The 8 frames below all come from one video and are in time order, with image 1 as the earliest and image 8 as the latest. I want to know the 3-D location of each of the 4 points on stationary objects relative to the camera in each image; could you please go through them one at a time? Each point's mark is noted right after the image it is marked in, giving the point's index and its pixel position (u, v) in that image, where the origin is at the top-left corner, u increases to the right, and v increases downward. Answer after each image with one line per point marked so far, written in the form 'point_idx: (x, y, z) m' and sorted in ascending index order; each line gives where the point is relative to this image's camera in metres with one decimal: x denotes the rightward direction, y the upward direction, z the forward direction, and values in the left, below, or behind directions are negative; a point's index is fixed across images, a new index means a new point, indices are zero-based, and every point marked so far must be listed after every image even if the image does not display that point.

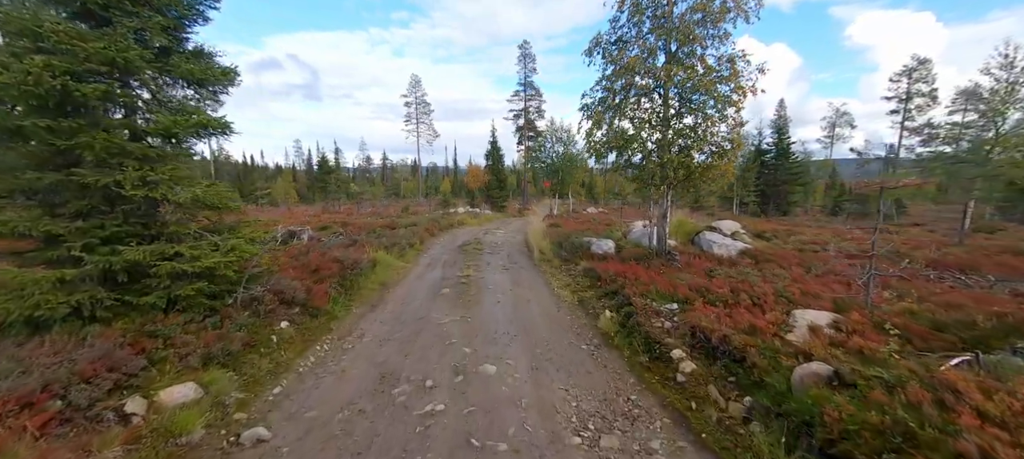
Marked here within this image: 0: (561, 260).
0: (+1.8, -1.1, +14.7) m
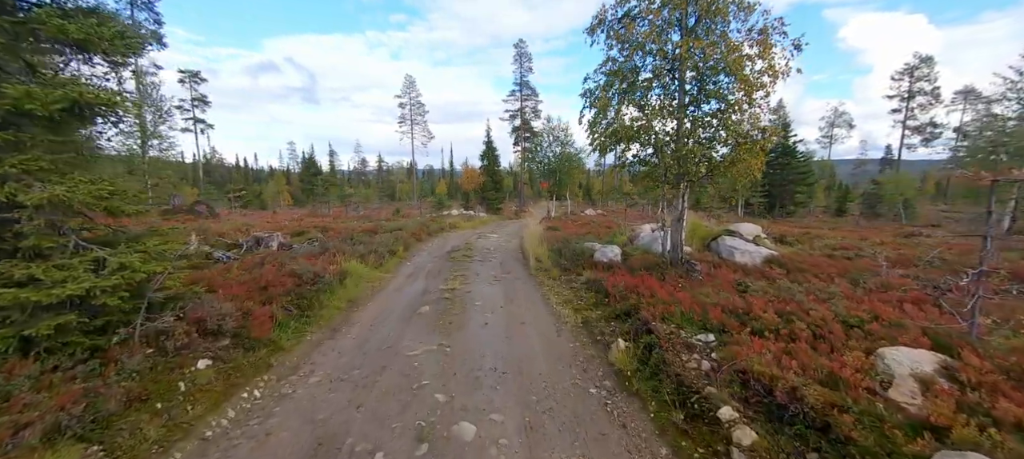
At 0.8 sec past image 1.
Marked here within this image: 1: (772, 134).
0: (+1.5, -1.3, +12.9) m
1: (+6.2, +2.2, +9.7) m
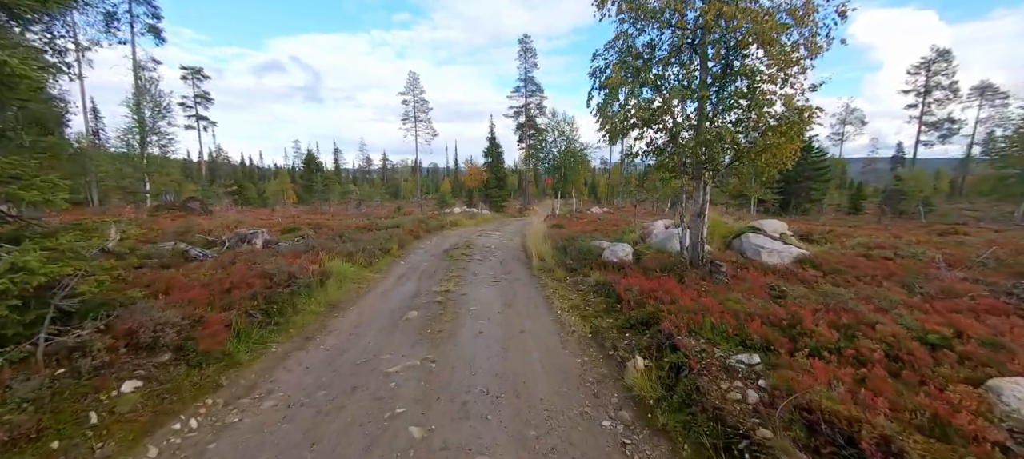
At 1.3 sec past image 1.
0: (+1.5, -1.2, +11.7) m
1: (+6.2, +2.3, +8.4) m
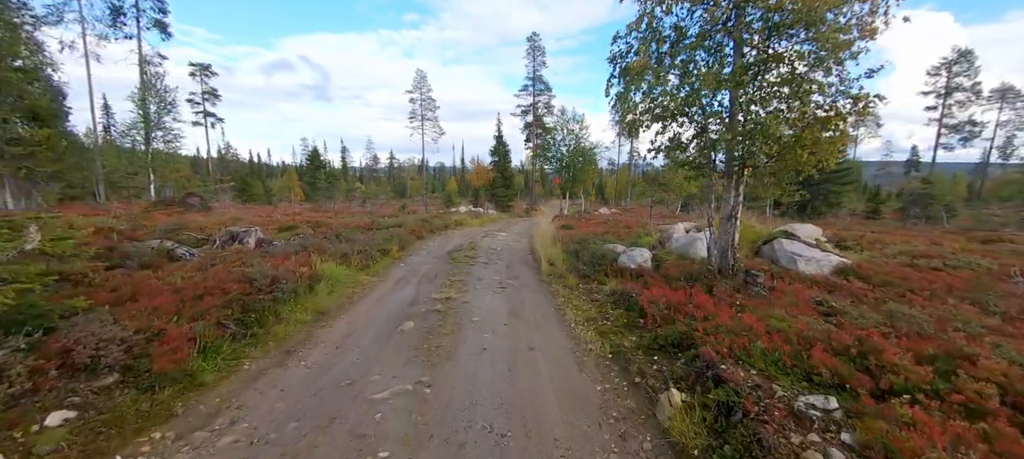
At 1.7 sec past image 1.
0: (+1.7, -1.2, +10.7) m
1: (+6.4, +2.2, +7.4) m
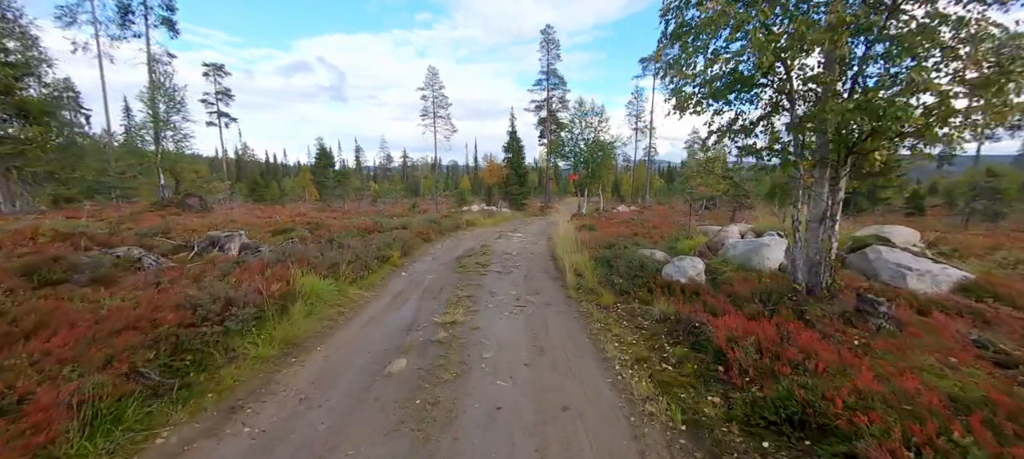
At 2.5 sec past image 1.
0: (+2.2, -1.3, +8.7) m
1: (+6.7, +2.1, +5.2) m
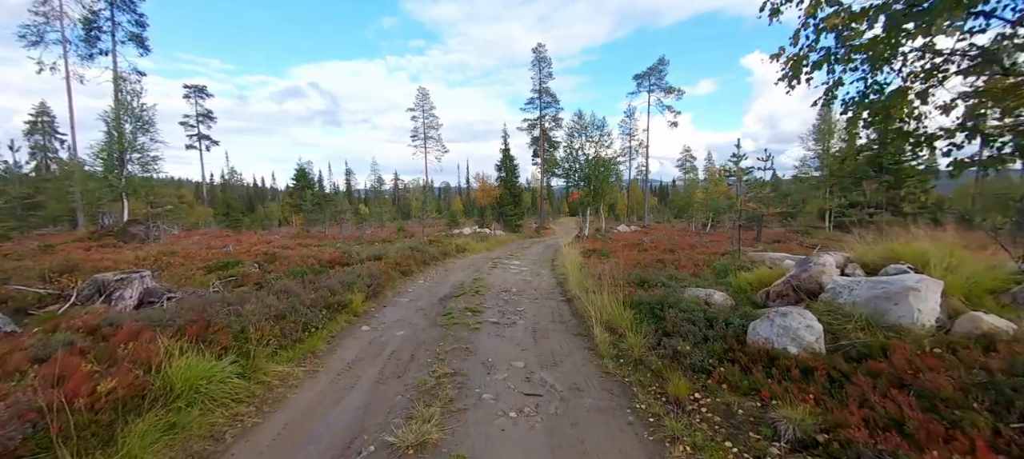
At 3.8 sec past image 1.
0: (+2.3, -1.9, +5.5) m
1: (+6.8, +1.8, +2.2) m
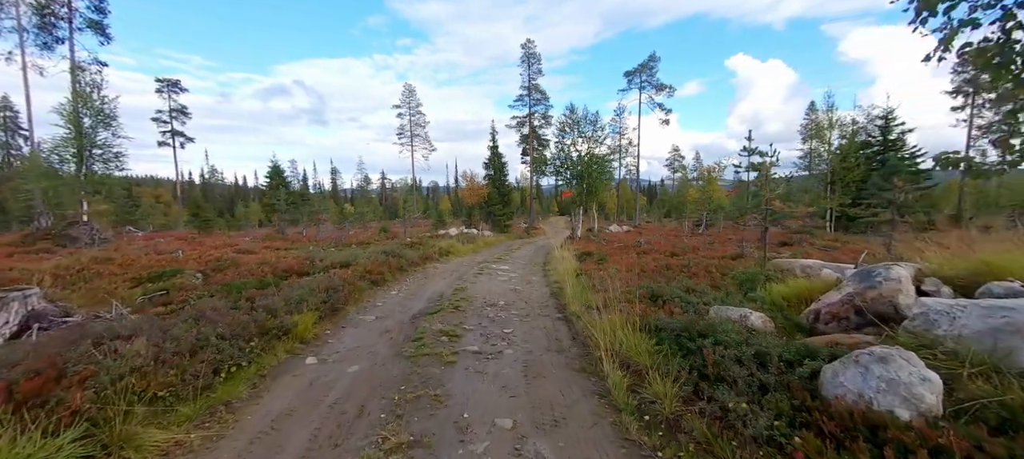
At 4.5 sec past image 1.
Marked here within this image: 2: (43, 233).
0: (+2.1, -2.0, +3.8) m
1: (+6.7, +1.7, +0.7) m
2: (-21.5, -0.1, +18.5) m
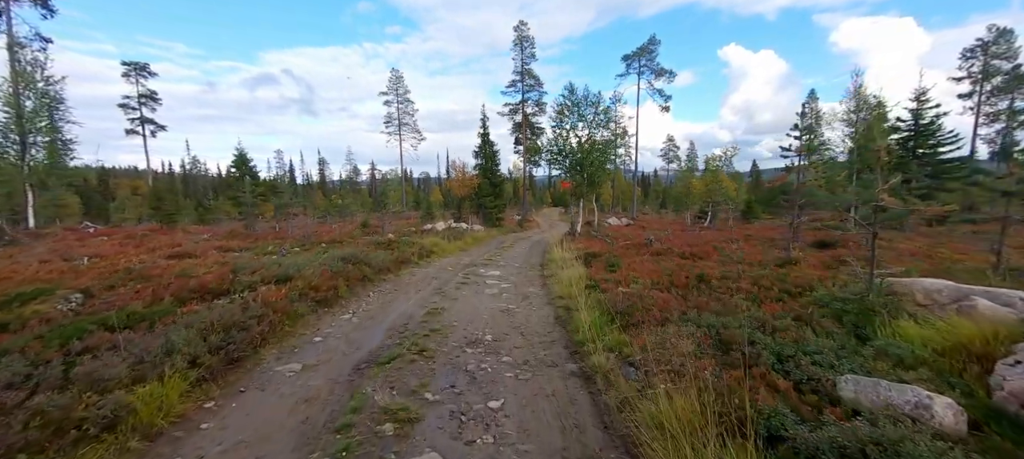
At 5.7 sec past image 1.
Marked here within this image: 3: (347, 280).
0: (+2.1, -2.2, +0.9) m
1: (+6.7, +1.4, -2.3) m
2: (-21.8, -0.1, +15.1) m
3: (-4.5, -1.4, +10.9) m
